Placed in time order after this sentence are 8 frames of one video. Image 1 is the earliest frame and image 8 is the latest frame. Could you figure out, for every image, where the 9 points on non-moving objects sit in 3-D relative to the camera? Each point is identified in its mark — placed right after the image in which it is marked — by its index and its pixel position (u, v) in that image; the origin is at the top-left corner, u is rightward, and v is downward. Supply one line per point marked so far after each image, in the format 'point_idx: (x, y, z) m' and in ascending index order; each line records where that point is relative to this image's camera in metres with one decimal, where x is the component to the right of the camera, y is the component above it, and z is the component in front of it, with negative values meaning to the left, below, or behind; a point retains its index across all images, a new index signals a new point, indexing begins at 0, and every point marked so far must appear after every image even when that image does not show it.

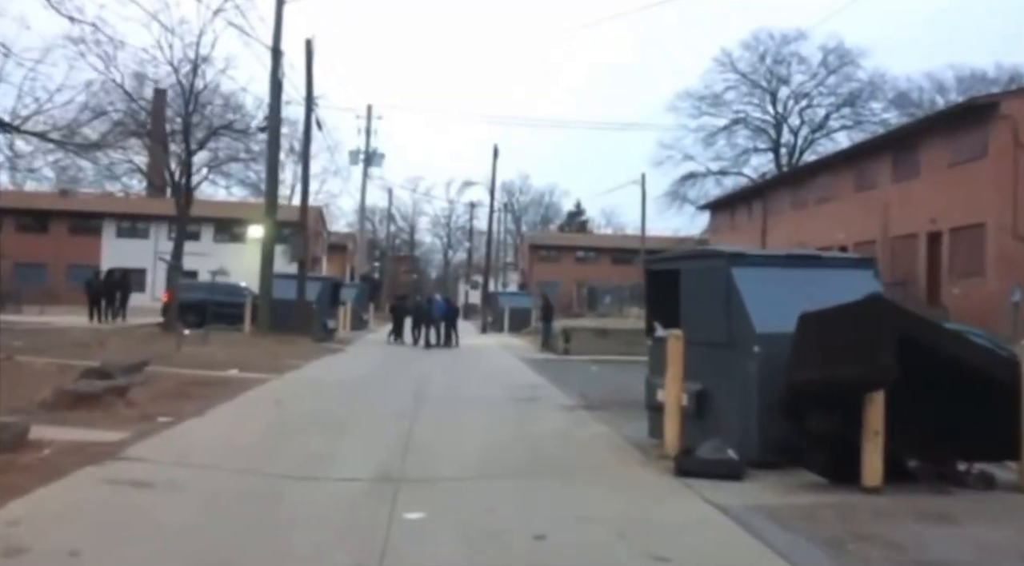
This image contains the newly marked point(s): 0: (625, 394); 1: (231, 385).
0: (+2.6, -2.6, +17.6) m
1: (-6.5, -2.4, +17.2) m
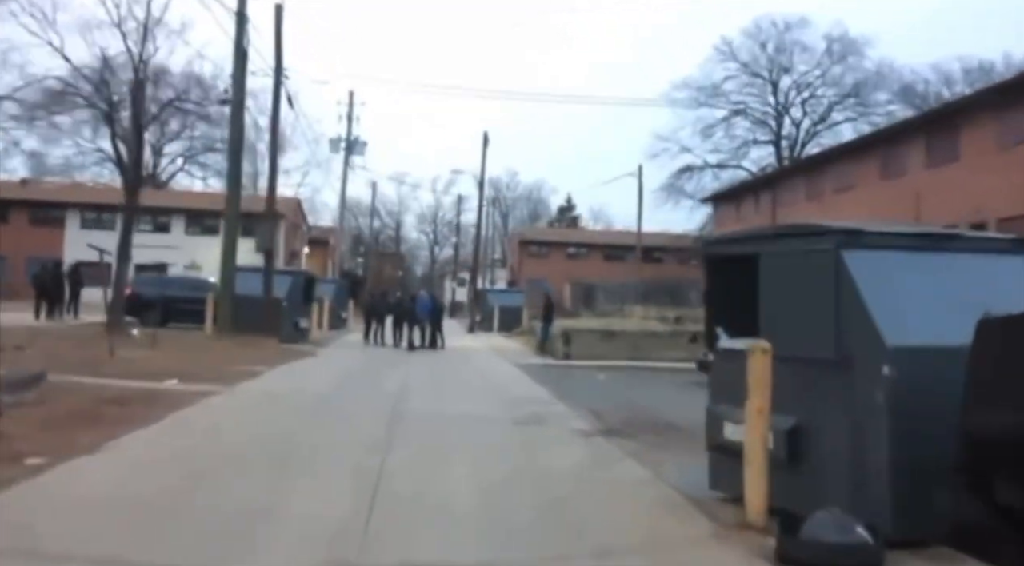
0: (+2.6, -2.5, +14.4) m
1: (-6.5, -2.2, +13.8) m
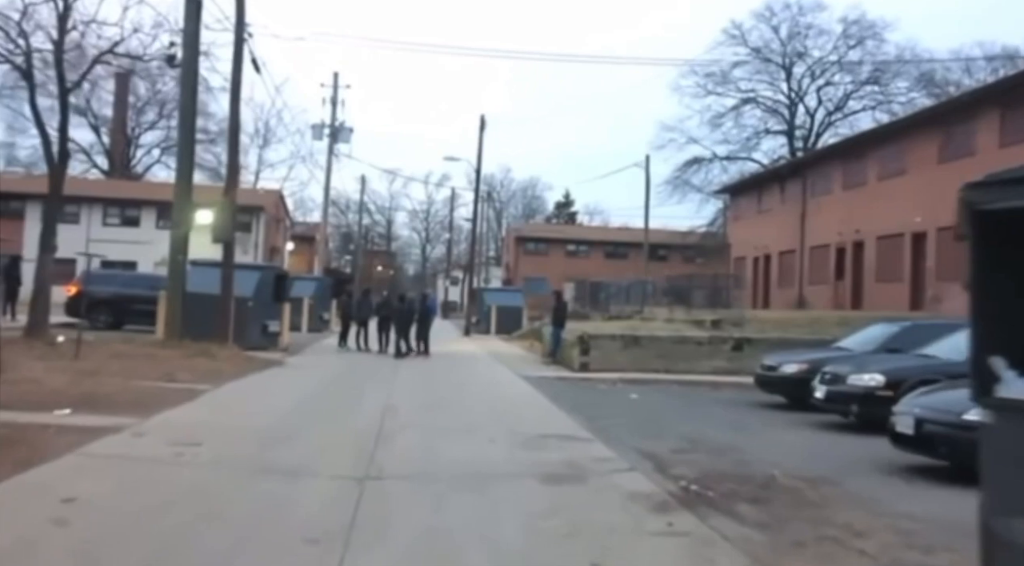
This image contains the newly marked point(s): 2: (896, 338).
0: (+2.9, -2.4, +10.1) m
1: (-6.2, -2.1, +9.5) m
2: (+7.9, -1.1, +15.3) m
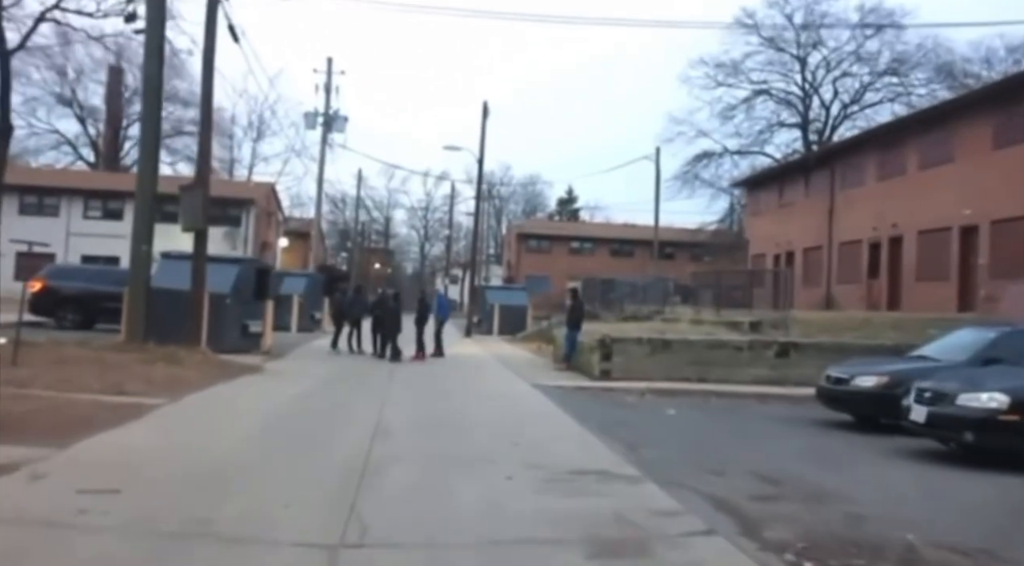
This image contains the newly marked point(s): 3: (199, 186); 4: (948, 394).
0: (+3.2, -2.3, +7.4) m
1: (-5.9, -2.0, +6.7) m
2: (+8.2, -1.1, +12.6) m
3: (-8.4, +2.6, +19.9) m
4: (+6.1, -1.6, +10.5) m
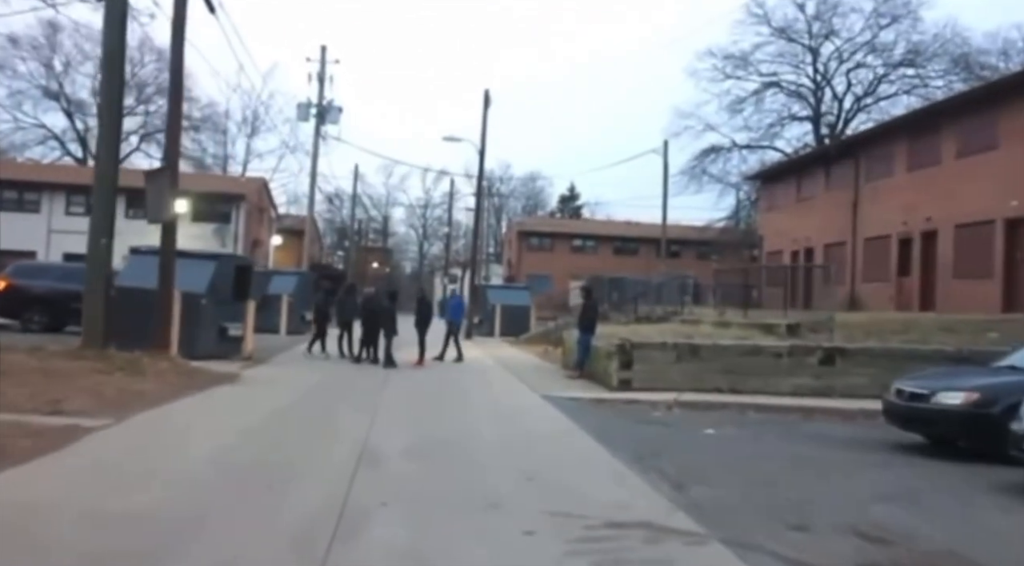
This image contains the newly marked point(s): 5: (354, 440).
0: (+3.4, -2.3, +5.2) m
1: (-5.7, -1.9, +4.5) m
2: (+8.3, -1.0, +10.4) m
3: (-8.2, +2.6, +17.7) m
4: (+6.3, -1.5, +8.4) m
5: (-2.5, -2.4, +11.7) m
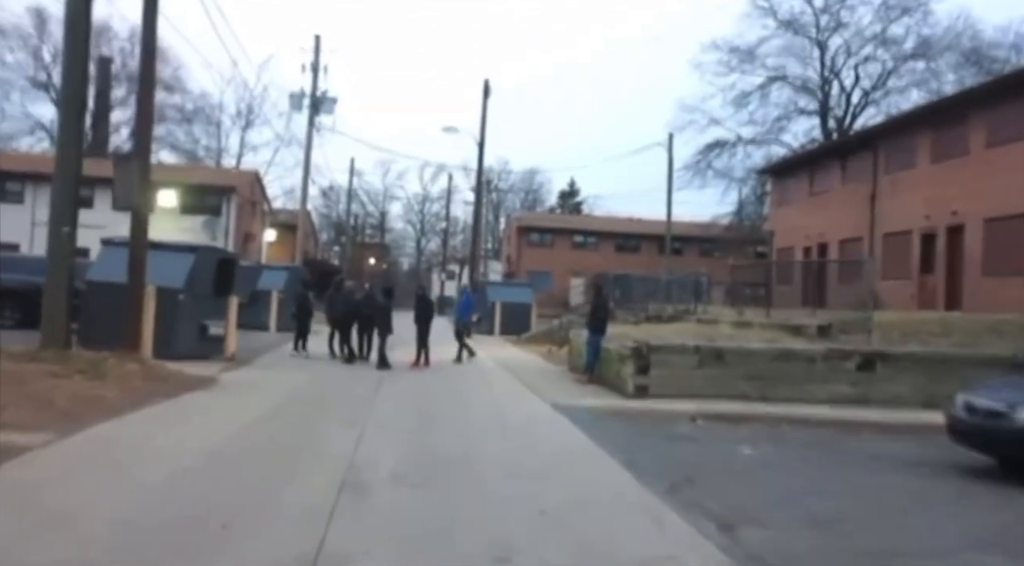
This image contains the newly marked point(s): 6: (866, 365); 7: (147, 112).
0: (+3.6, -2.3, +3.7) m
1: (-5.6, -1.9, +3.0) m
2: (+8.5, -1.0, +8.9) m
3: (-8.1, +2.7, +16.1) m
4: (+6.5, -1.5, +6.8) m
5: (-2.3, -2.4, +10.1) m
6: (+6.9, -1.6, +14.6) m
7: (-7.9, +3.7, +16.1) m
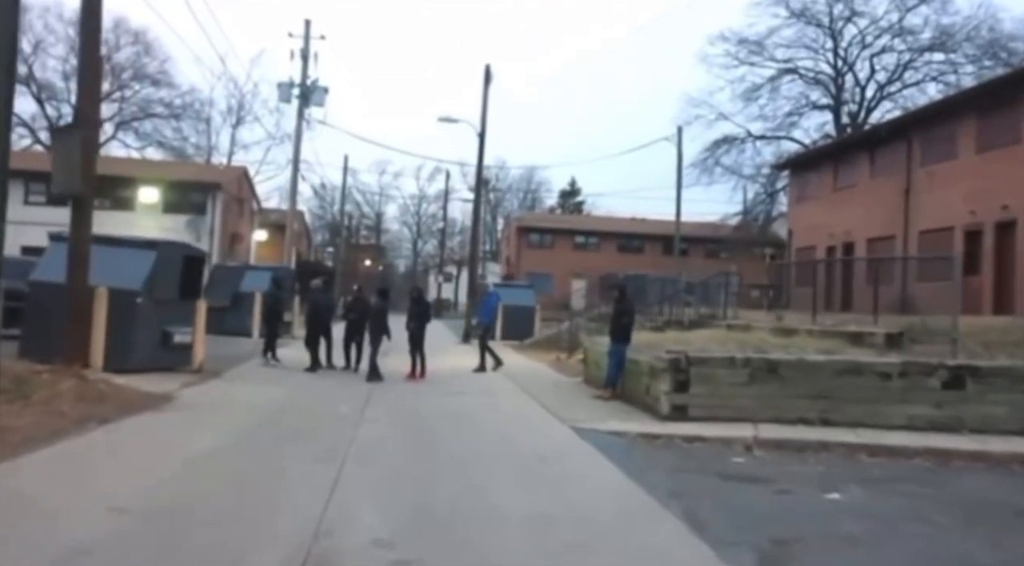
0: (+3.8, -2.2, +1.2) m
1: (-5.3, -1.8, +0.4) m
2: (+8.7, -1.0, +6.4) m
3: (-7.9, +2.7, +13.6) m
4: (+6.7, -1.5, +4.3) m
5: (-2.1, -2.4, +7.6) m
6: (+7.1, -1.6, +12.1) m
7: (-7.6, +3.7, +13.6) m
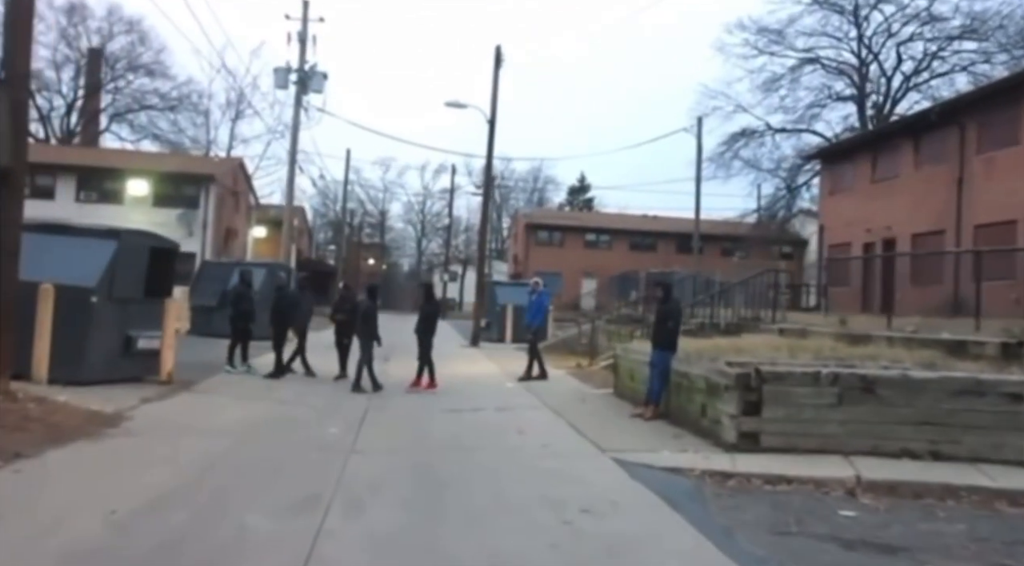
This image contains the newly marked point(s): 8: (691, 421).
0: (+4.2, -2.2, -1.4) m
1: (-5.0, -1.8, -2.1) m
2: (+9.1, -0.9, +3.8) m
3: (-7.5, +2.8, +11.1) m
4: (+7.1, -1.4, +1.7) m
5: (-1.7, -2.3, +5.1) m
6: (+7.5, -1.6, +9.5) m
7: (-7.2, +3.8, +11.1) m
8: (+2.7, -2.1, +11.8) m
